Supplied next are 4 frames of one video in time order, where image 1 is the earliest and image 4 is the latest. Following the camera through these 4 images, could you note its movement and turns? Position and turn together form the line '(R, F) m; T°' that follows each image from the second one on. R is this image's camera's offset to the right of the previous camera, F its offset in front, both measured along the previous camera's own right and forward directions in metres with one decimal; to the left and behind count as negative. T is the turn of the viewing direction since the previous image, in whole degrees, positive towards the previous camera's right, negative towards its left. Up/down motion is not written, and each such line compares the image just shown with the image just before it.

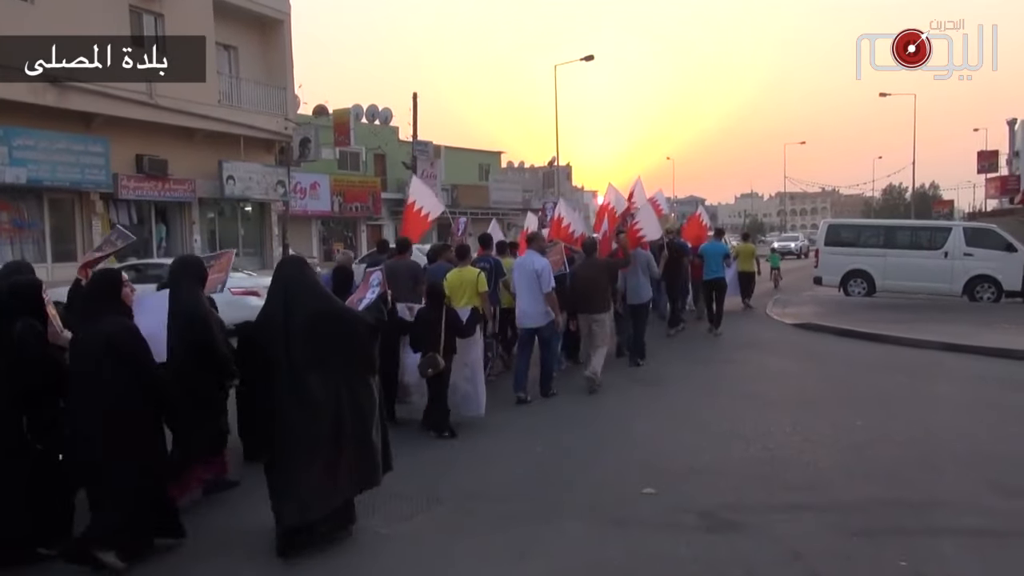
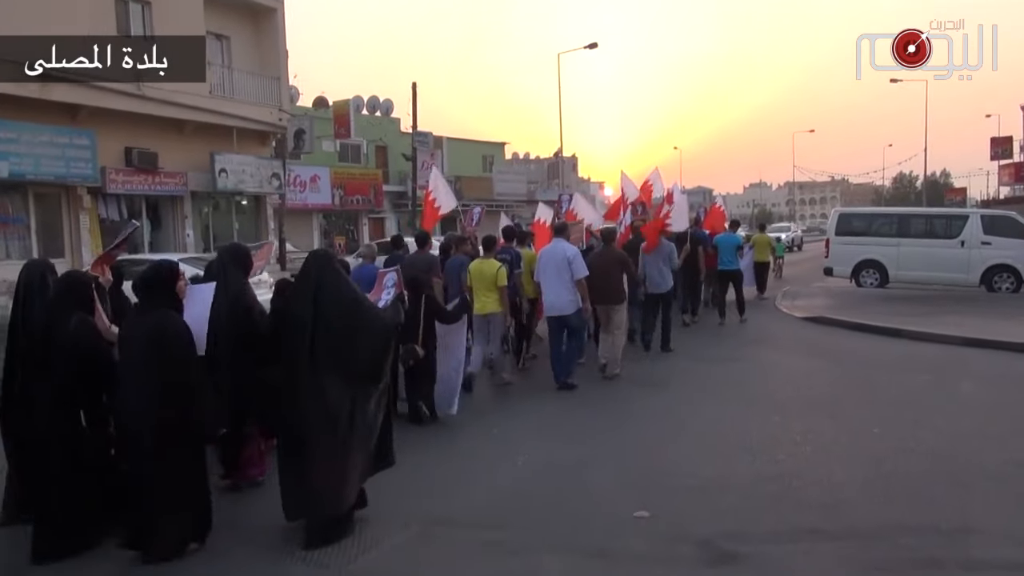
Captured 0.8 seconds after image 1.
(+0.2, +0.6) m; -1°
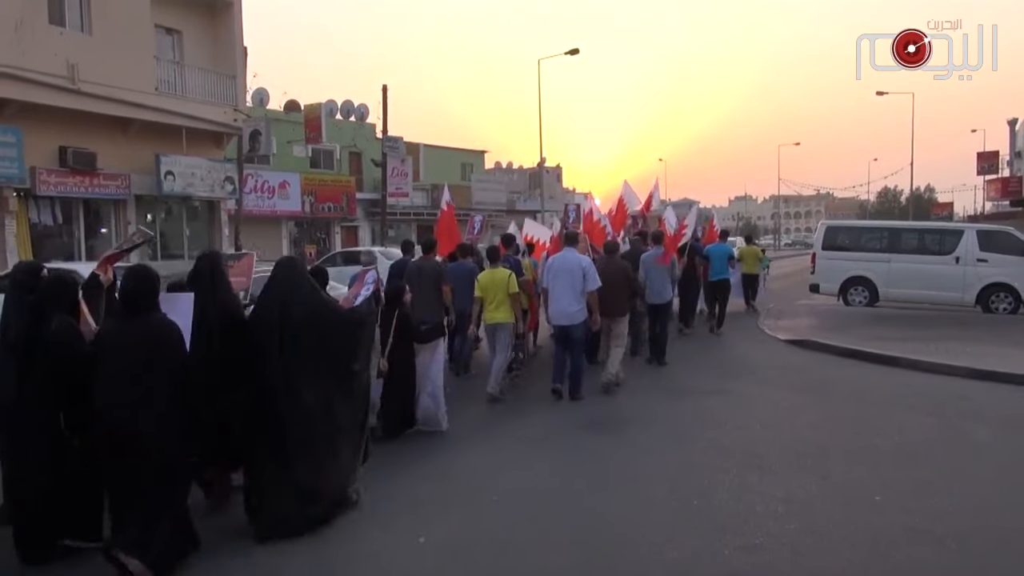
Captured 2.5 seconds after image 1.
(+0.5, +1.3) m; +1°
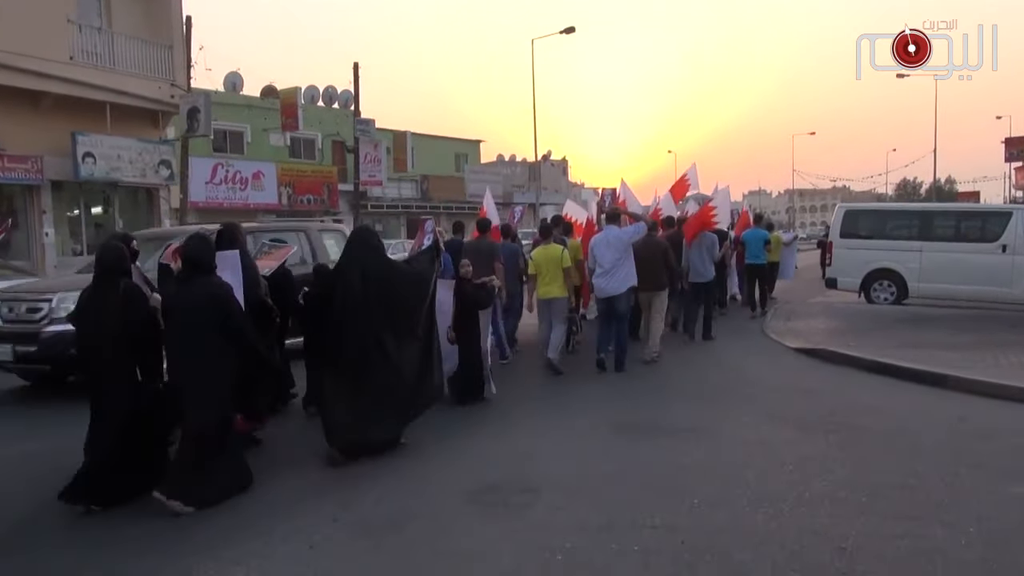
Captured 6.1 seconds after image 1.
(+0.9, +2.6) m; -1°
